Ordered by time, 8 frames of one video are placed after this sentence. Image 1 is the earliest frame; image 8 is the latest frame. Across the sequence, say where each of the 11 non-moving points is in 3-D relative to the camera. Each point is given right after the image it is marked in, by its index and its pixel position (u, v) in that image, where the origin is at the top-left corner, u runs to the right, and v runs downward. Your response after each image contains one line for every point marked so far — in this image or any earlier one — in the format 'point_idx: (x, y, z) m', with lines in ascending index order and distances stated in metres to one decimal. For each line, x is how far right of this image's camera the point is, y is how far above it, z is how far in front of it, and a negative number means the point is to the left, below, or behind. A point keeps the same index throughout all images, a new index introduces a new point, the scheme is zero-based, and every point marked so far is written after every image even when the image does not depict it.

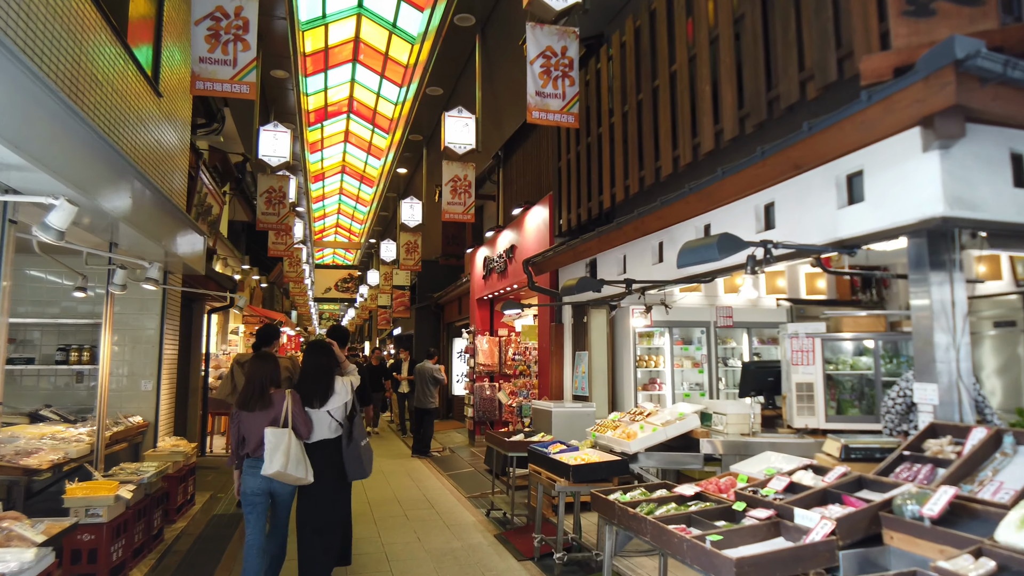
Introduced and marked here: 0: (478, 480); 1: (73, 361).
0: (-0.4, -2.2, +7.6) m
1: (-4.0, -0.7, +6.0) m
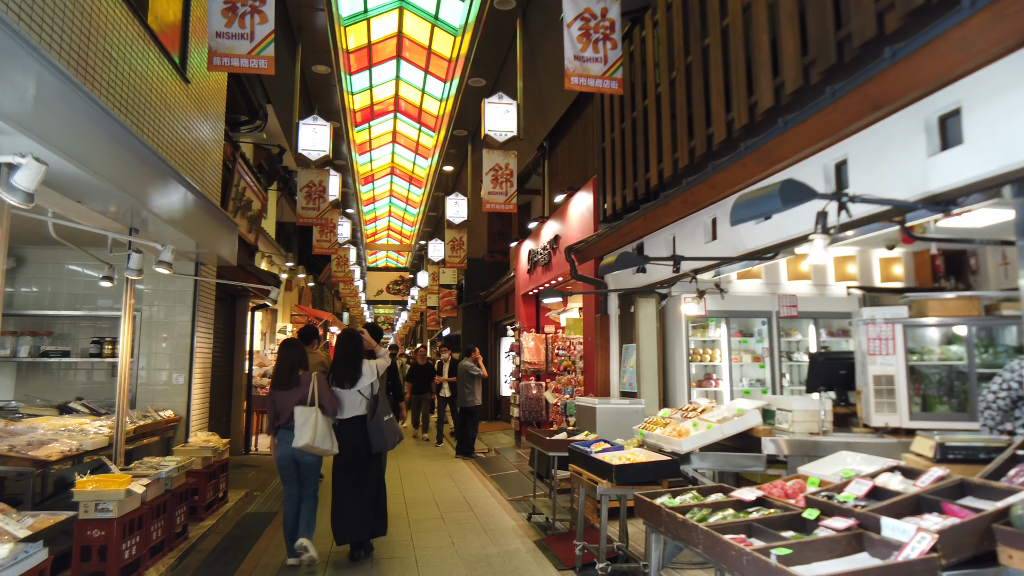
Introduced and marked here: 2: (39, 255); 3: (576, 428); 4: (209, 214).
0: (+0.1, -2.1, +7.2) m
1: (-3.6, -0.6, +5.9) m
2: (-4.4, +0.3, +6.2) m
3: (+0.5, -1.2, +5.6) m
4: (-2.6, +0.6, +5.6) m
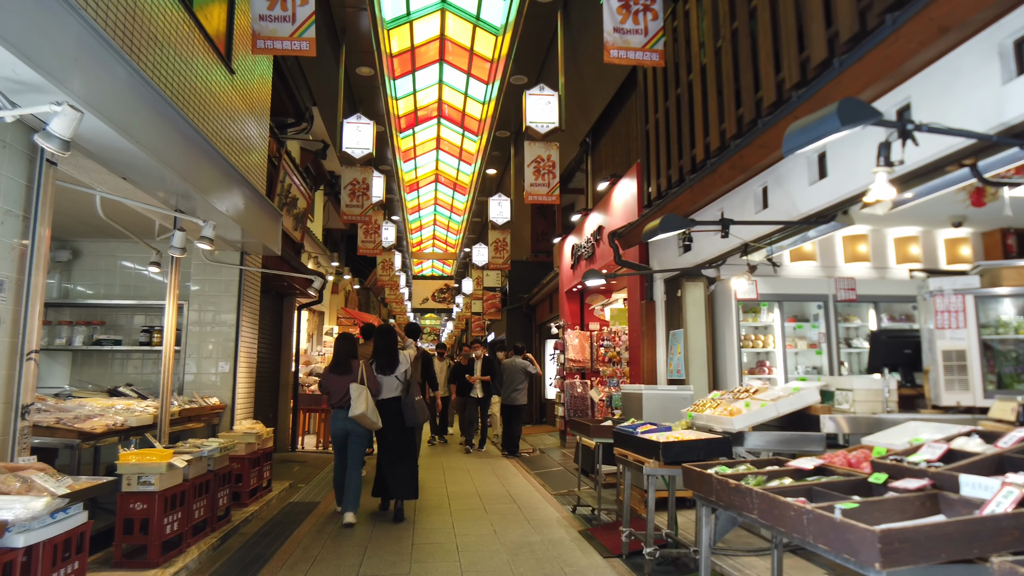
0: (+0.6, -2.0, +7.0) m
1: (-3.2, -0.5, +6.0) m
2: (-4.0, +0.4, +6.3) m
3: (+0.9, -1.1, +5.4) m
4: (-2.2, +0.7, +5.7) m
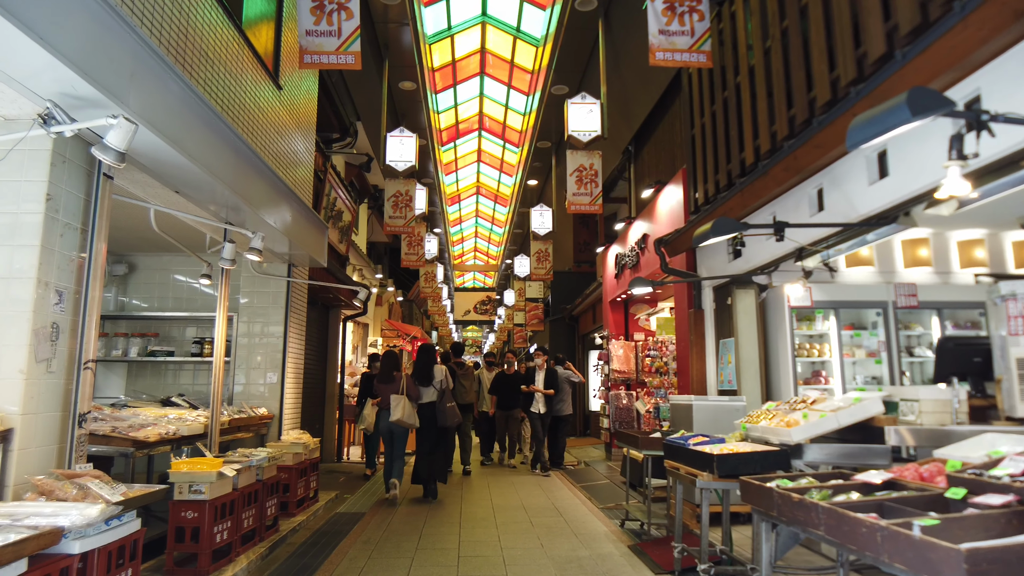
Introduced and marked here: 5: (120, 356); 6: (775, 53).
0: (+1.1, -2.1, +6.9) m
1: (-2.8, -0.6, +6.1) m
2: (-3.6, +0.3, +6.5) m
3: (+1.3, -1.1, +5.2) m
4: (-1.9, +0.6, +5.8) m
5: (-3.6, -0.6, +6.1) m
6: (+1.7, +1.5, +4.3) m
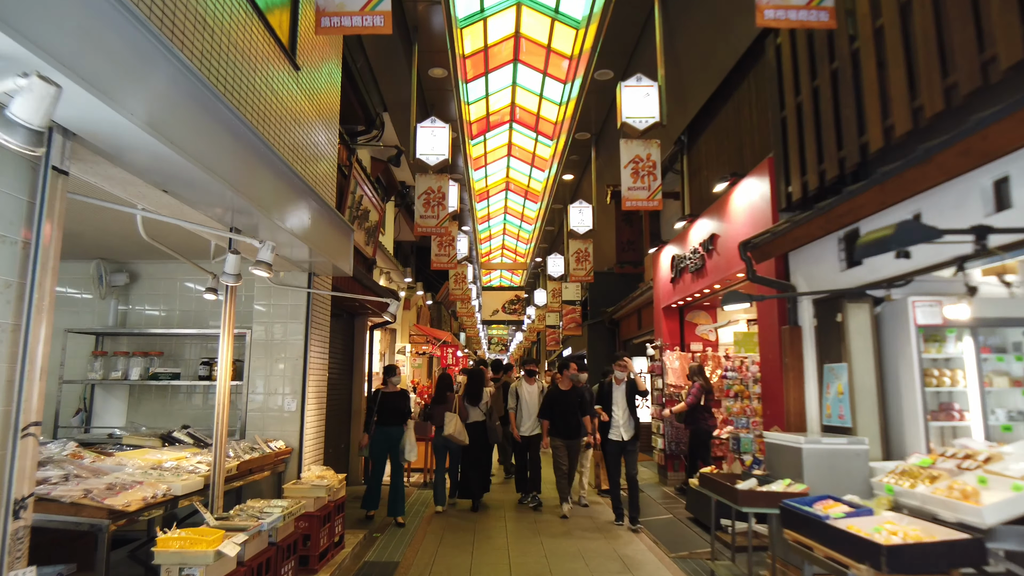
0: (+1.5, -2.2, +6.0) m
1: (-2.4, -0.7, +5.3) m
2: (-3.1, +0.2, +5.8) m
3: (+1.7, -1.2, +4.3) m
4: (-1.4, +0.5, +4.9) m
5: (-3.2, -0.7, +5.4) m
6: (+2.1, +1.4, +3.4) m
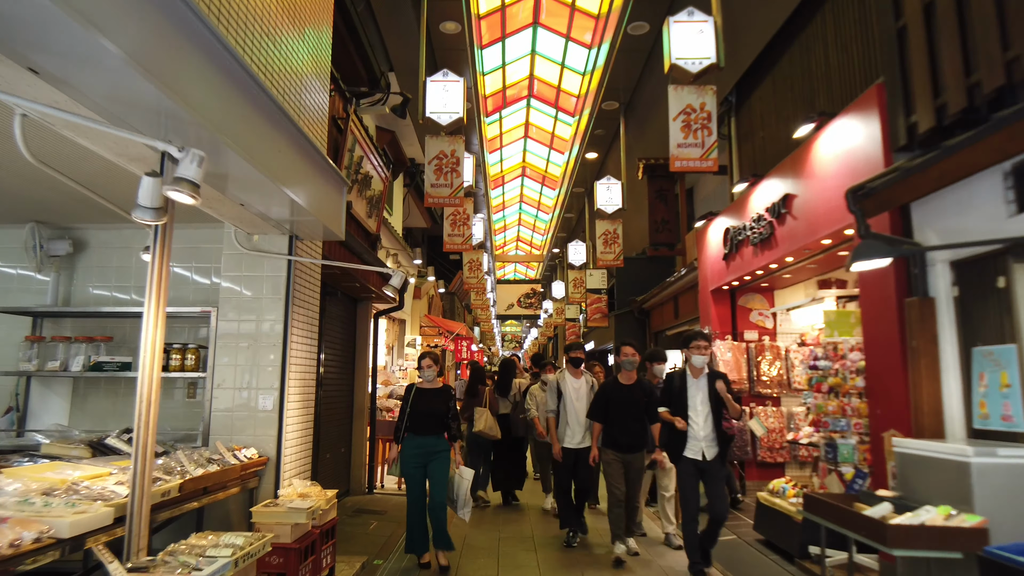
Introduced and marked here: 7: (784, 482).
0: (+1.8, -2.0, +4.8) m
1: (-2.2, -0.5, +4.3) m
2: (-2.9, +0.4, +4.7) m
3: (+1.9, -1.0, +3.2) m
4: (-1.2, +0.7, +3.8) m
5: (-3.0, -0.5, +4.3) m
6: (+2.3, +1.7, +2.2) m
7: (+2.1, -1.5, +5.0) m
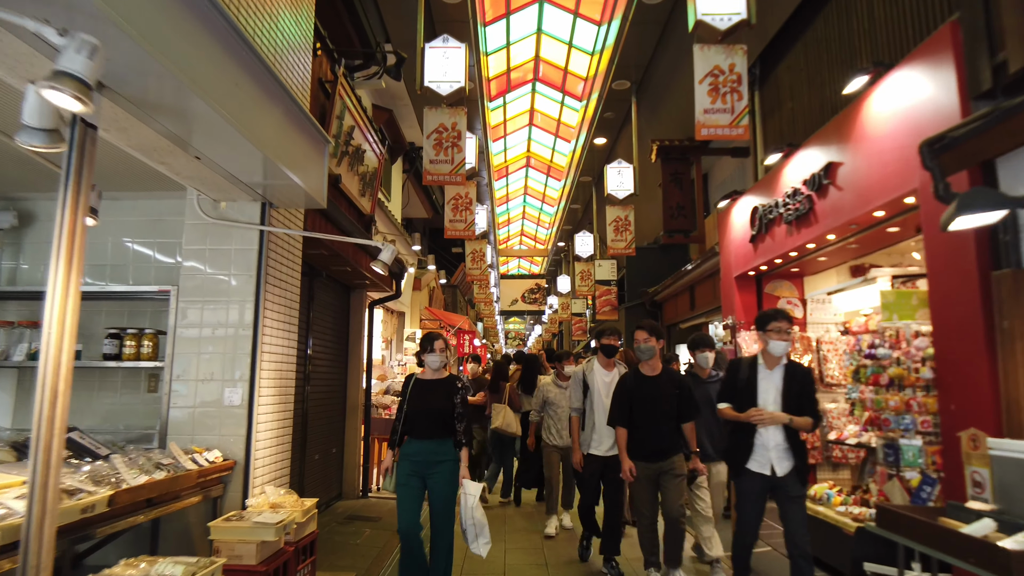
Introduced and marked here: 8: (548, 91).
0: (+1.8, -1.8, +4.2) m
1: (-2.1, -0.4, +3.7) m
2: (-2.9, +0.5, +4.1) m
3: (+1.9, -0.9, +2.6) m
4: (-1.2, +0.9, +3.3) m
5: (-2.9, -0.4, +3.7) m
6: (+2.3, +1.8, +1.6) m
7: (+2.1, -1.3, +4.4) m
8: (+0.7, +3.8, +12.7) m
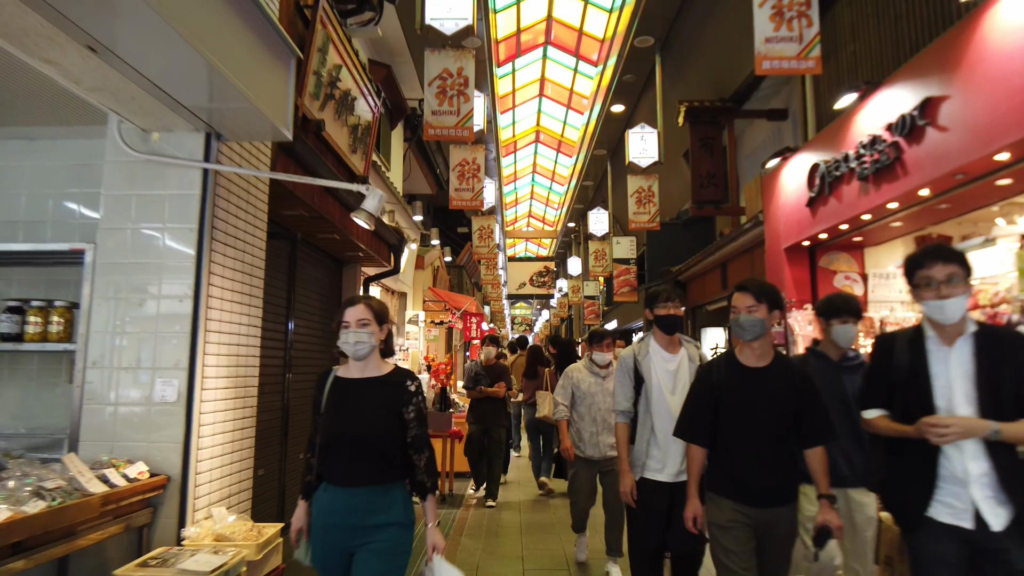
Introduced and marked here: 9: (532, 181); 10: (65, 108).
0: (+1.9, -1.7, +3.4) m
1: (-2.0, -0.2, +2.8) m
2: (-2.7, +0.7, +3.2) m
3: (+2.0, -0.7, +1.7) m
4: (-1.1, +1.0, +2.4) m
5: (-2.8, -0.2, +2.9) m
6: (+2.4, +1.9, +0.7) m
7: (+2.2, -1.1, +3.5) m
8: (+0.9, +4.2, +11.7) m
9: (+0.6, +3.2, +19.3) m
10: (-1.9, +0.8, +2.8) m
